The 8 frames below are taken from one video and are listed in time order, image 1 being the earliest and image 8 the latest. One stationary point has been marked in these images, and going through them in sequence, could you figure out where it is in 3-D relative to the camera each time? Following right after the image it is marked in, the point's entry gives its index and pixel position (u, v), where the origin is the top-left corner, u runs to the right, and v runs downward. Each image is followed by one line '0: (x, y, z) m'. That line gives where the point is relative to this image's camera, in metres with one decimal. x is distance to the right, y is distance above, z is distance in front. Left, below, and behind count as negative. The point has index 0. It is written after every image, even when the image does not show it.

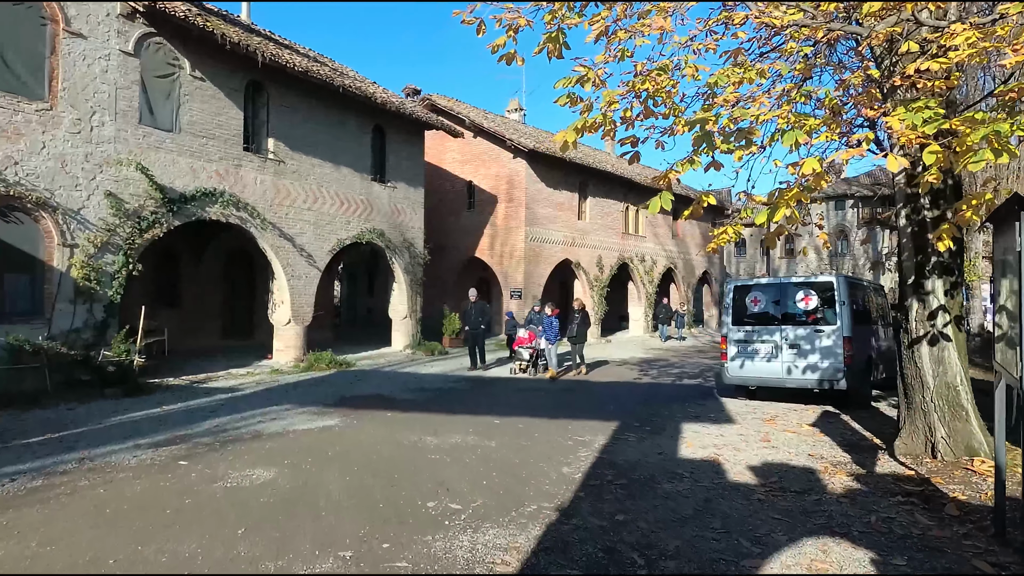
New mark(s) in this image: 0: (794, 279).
0: (+4.0, +0.1, +8.9) m
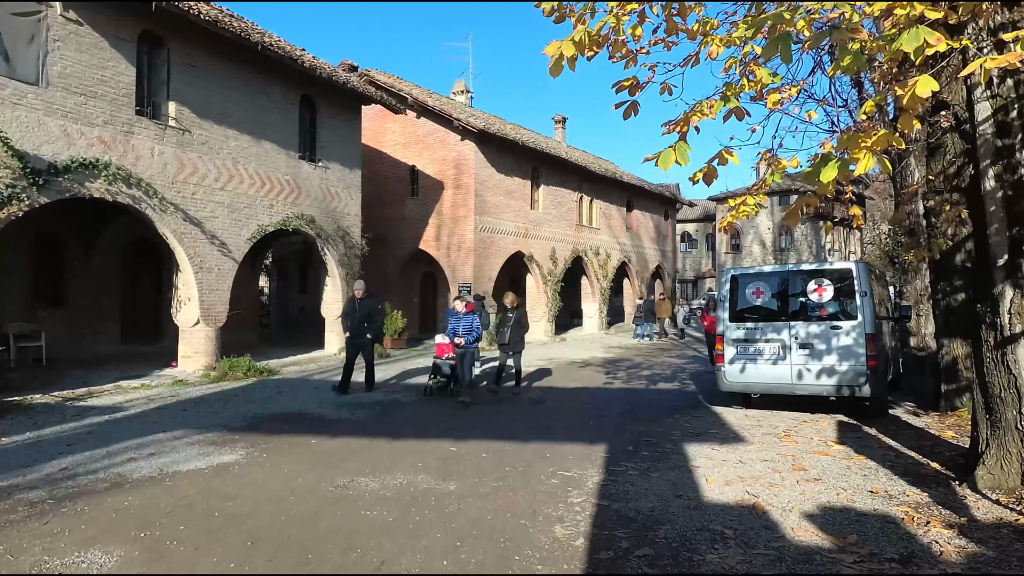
0: (+3.5, +0.3, +7.5) m
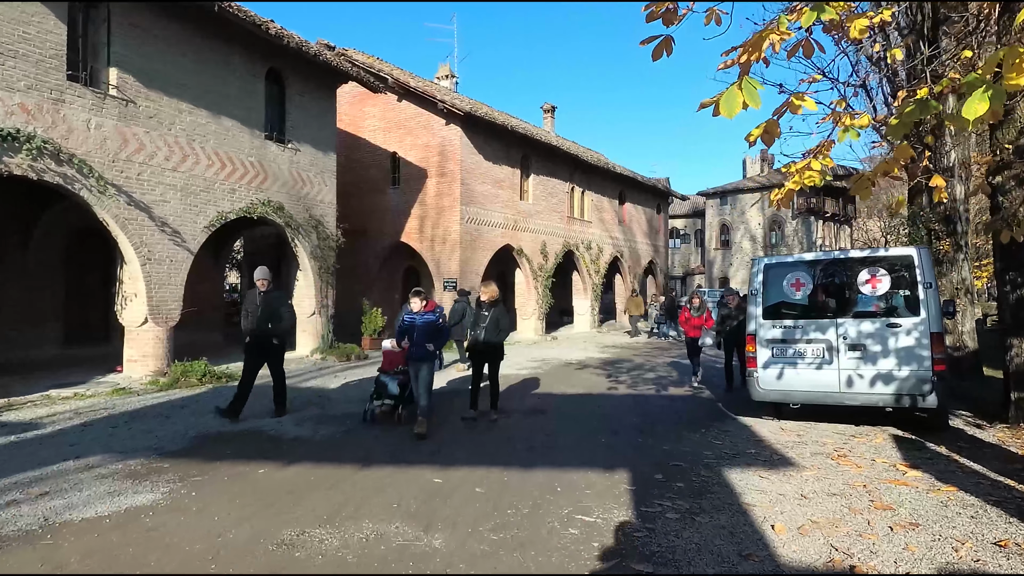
0: (+3.5, +0.4, +6.4) m
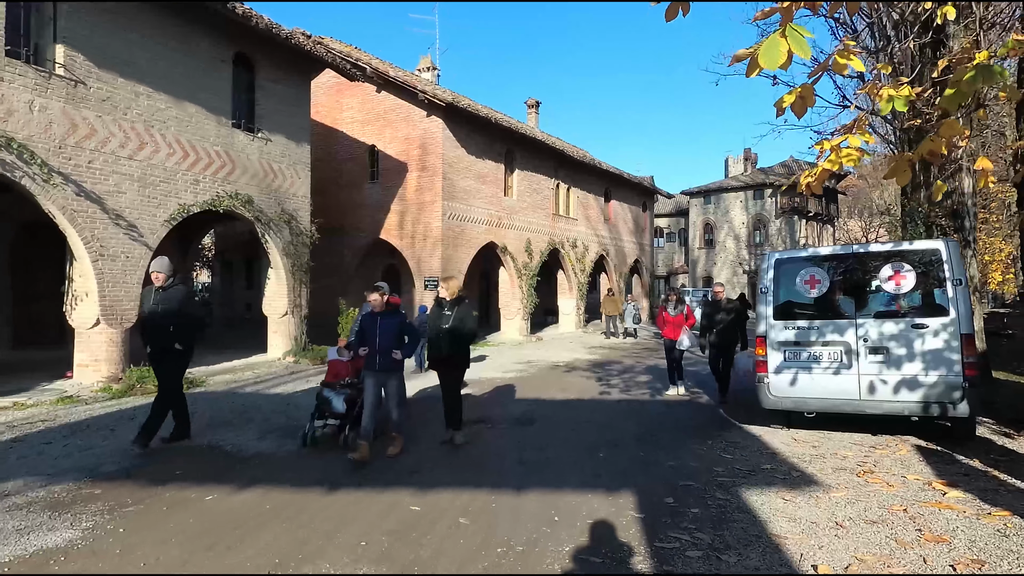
0: (+3.4, +0.4, +5.8) m
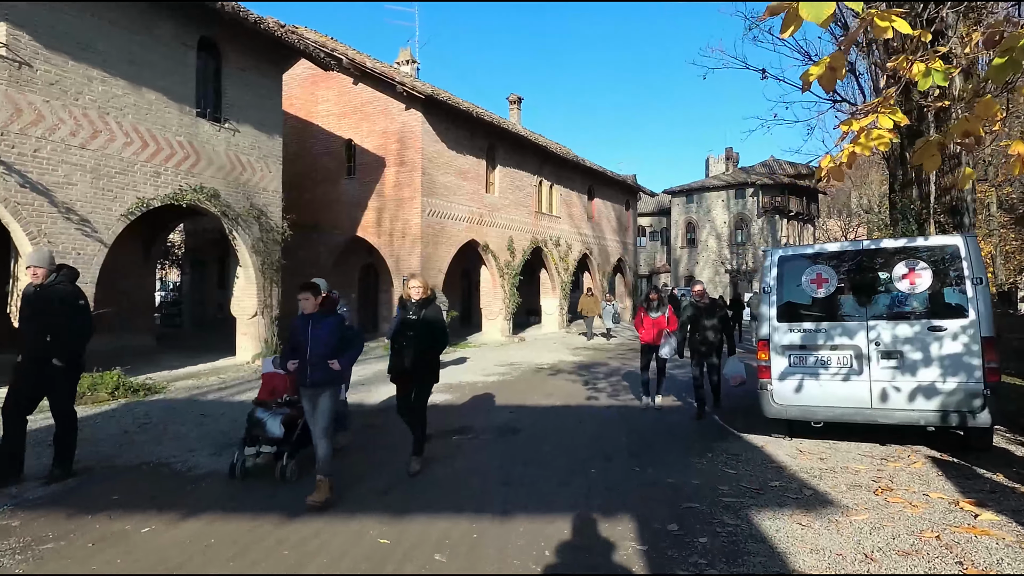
0: (+3.2, +0.4, +5.4) m
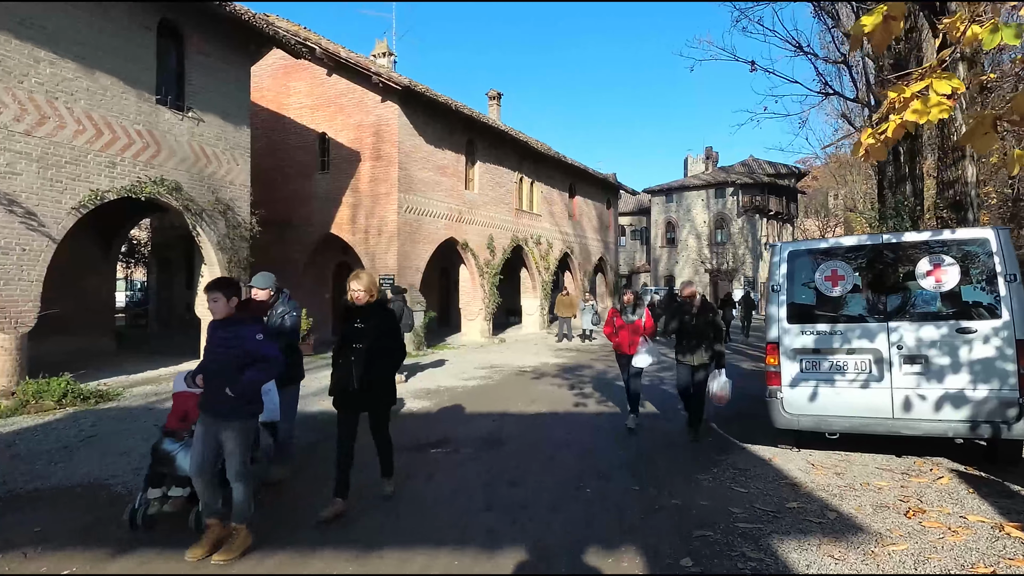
0: (+3.1, +0.4, +4.9) m
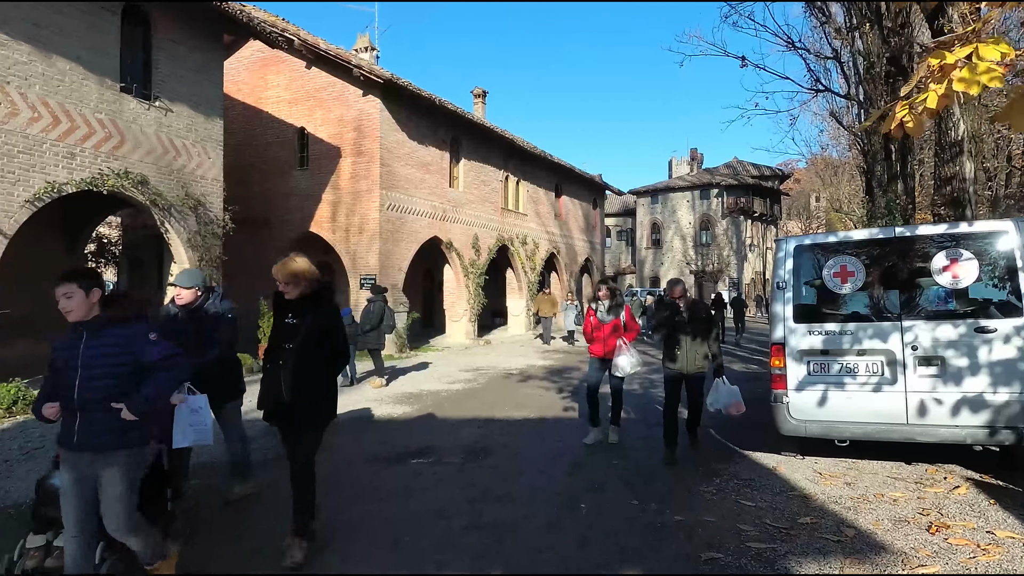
0: (+3.0, +0.4, +4.6) m
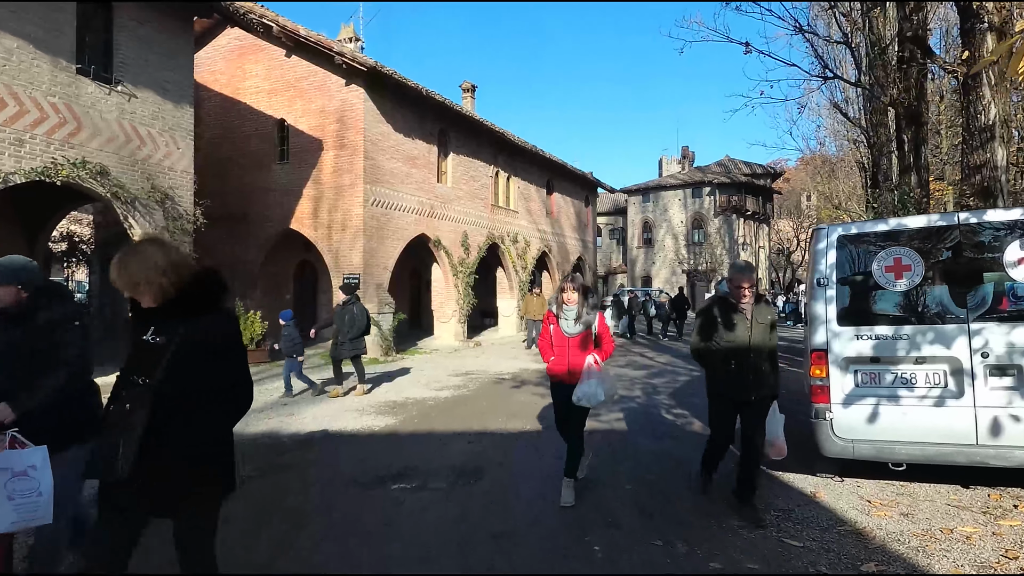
0: (+3.0, +0.5, +4.0) m
